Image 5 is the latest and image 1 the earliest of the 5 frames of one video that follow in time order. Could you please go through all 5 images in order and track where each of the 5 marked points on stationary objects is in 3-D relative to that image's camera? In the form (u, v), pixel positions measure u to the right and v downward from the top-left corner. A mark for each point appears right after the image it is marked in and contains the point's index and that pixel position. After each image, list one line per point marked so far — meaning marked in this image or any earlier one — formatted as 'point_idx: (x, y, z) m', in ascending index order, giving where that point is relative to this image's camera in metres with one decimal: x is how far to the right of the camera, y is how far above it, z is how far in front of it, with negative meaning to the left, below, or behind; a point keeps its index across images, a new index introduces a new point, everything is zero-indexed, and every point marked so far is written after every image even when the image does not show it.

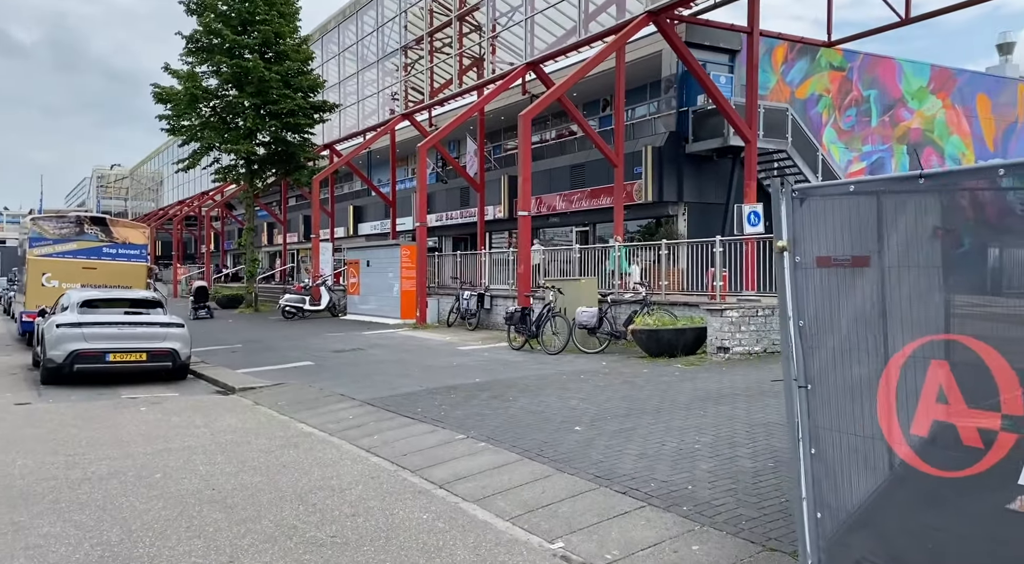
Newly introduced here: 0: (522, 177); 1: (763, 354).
0: (+0.2, +1.9, +15.3) m
1: (+3.4, -1.0, +11.3) m
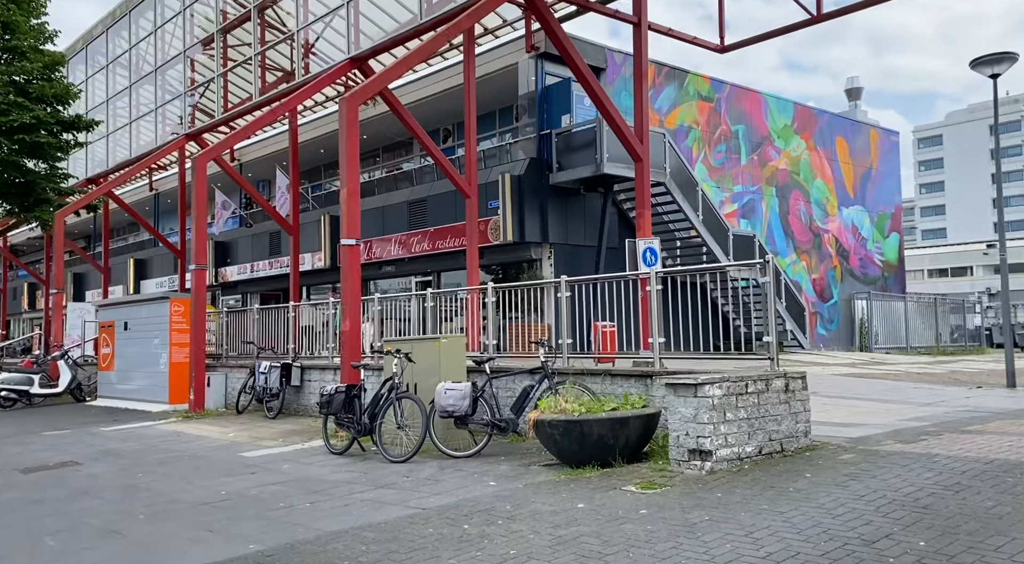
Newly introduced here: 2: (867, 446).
0: (-2.1, +1.1, +10.2) m
1: (+2.0, -1.4, +6.8) m
2: (+3.1, -1.5, +7.2) m
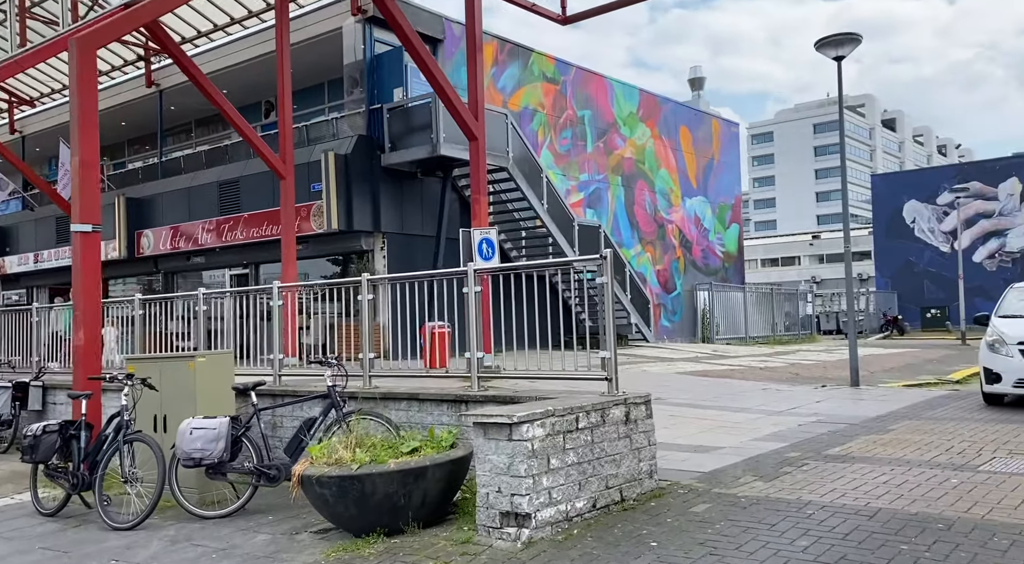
0: (-4.1, +1.1, +7.9) m
1: (+0.5, -1.5, +5.3) m
2: (+1.5, -1.5, +5.9) m
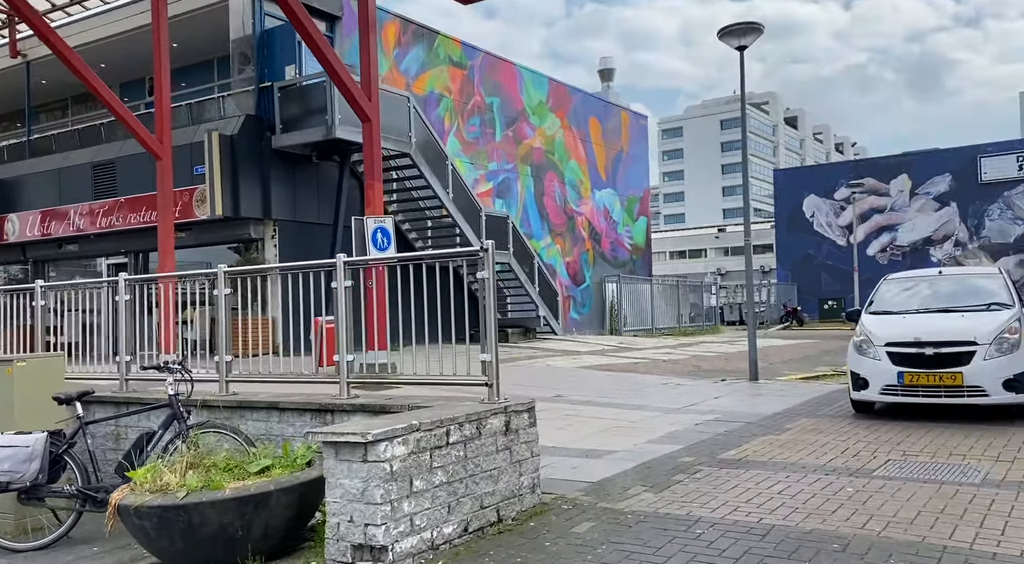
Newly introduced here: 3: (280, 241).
0: (-5.1, +1.2, +6.8) m
1: (-0.3, -1.5, +4.7) m
2: (+0.6, -1.5, +5.4) m
3: (-4.5, +0.8, +16.0) m
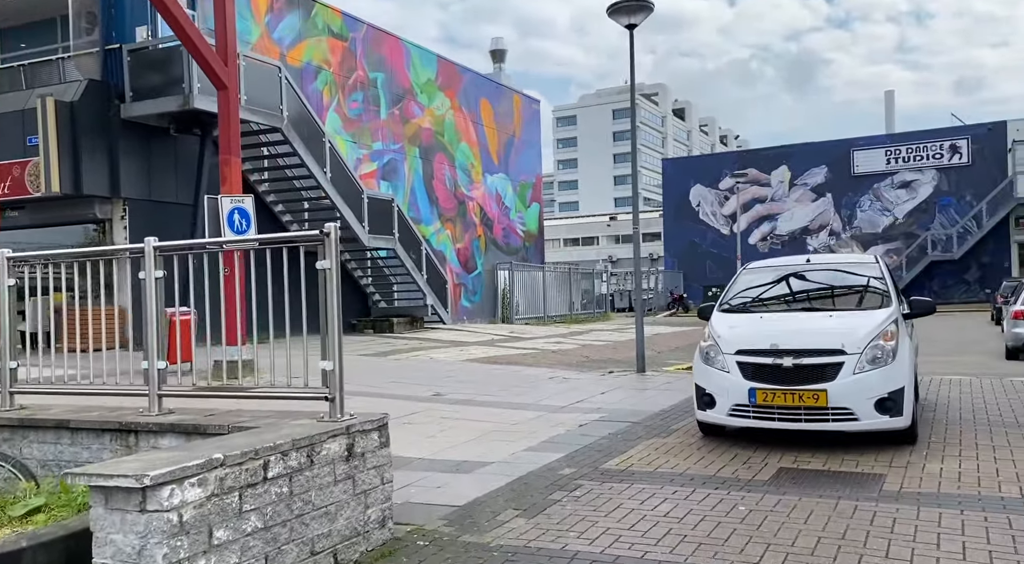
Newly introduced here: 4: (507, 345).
0: (-6.1, +1.3, +5.2) m
1: (-1.0, -1.4, +3.7) m
2: (-0.2, -1.4, +4.6) m
3: (-6.6, +1.0, +14.4) m
4: (-0.1, -1.5, +19.5) m
